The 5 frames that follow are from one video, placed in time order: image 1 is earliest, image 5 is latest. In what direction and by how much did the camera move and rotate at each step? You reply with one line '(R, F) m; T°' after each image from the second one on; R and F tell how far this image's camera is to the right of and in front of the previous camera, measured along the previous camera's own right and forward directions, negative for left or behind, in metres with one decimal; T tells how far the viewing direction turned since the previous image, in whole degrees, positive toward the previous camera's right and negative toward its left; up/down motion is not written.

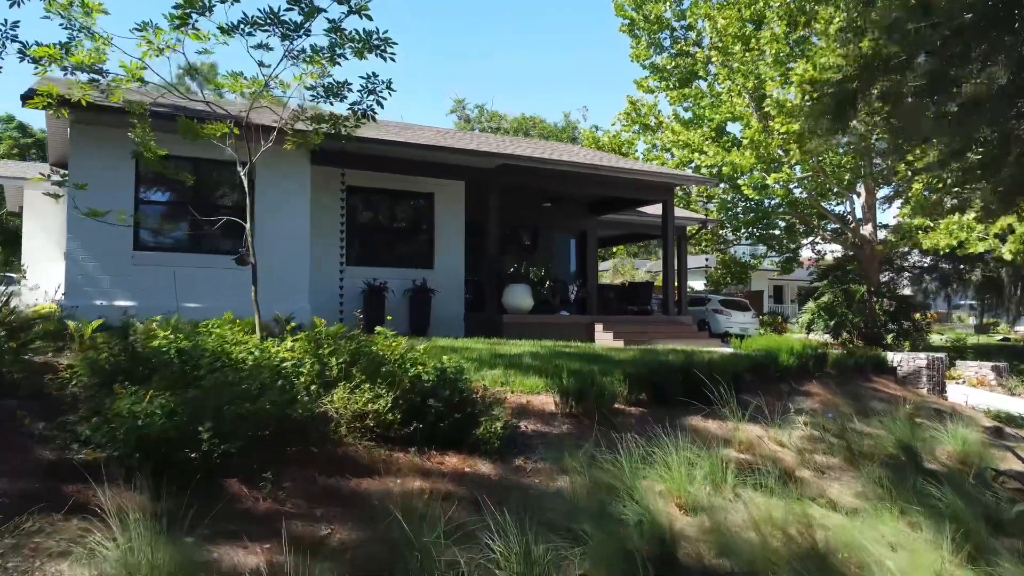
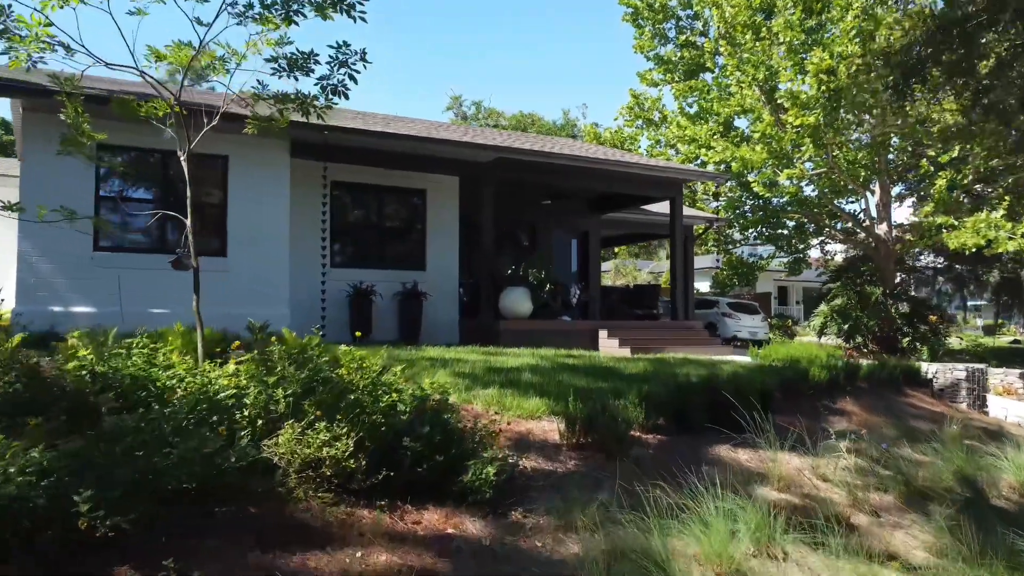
(0.0, +1.0) m; 0°
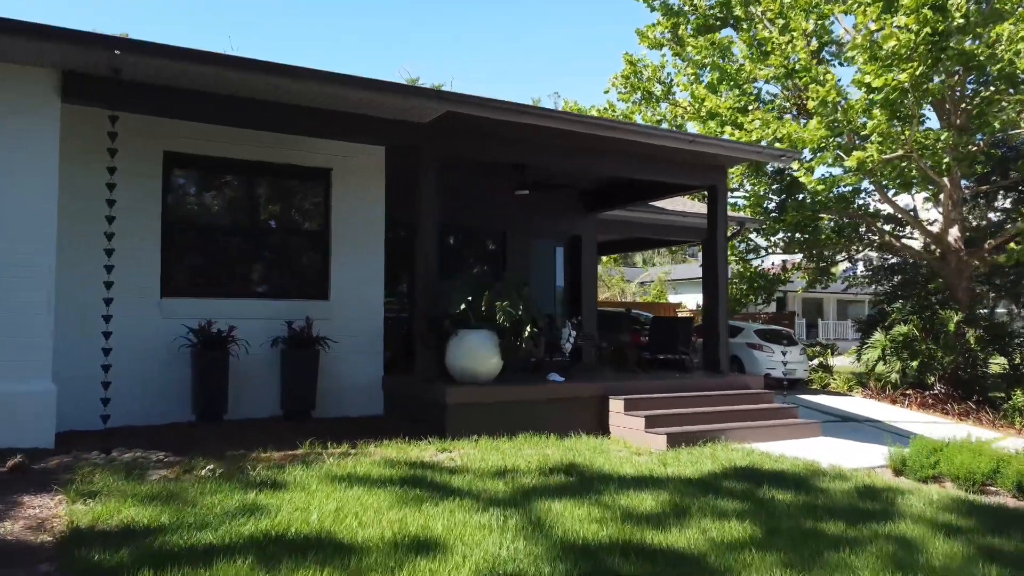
(+0.1, +5.0) m; +2°
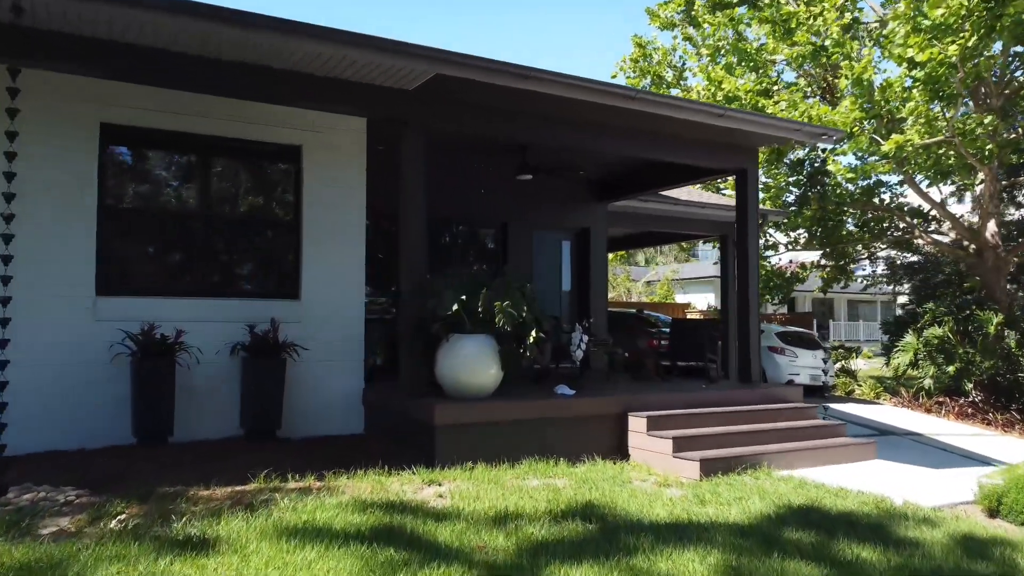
(0.0, +1.2) m; 0°
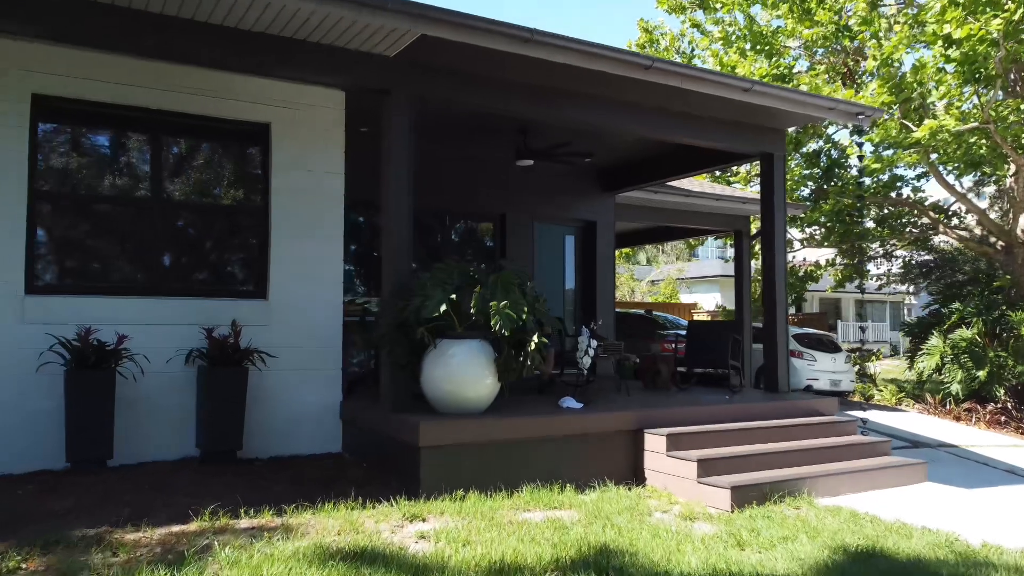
(0.0, +0.9) m; 0°
